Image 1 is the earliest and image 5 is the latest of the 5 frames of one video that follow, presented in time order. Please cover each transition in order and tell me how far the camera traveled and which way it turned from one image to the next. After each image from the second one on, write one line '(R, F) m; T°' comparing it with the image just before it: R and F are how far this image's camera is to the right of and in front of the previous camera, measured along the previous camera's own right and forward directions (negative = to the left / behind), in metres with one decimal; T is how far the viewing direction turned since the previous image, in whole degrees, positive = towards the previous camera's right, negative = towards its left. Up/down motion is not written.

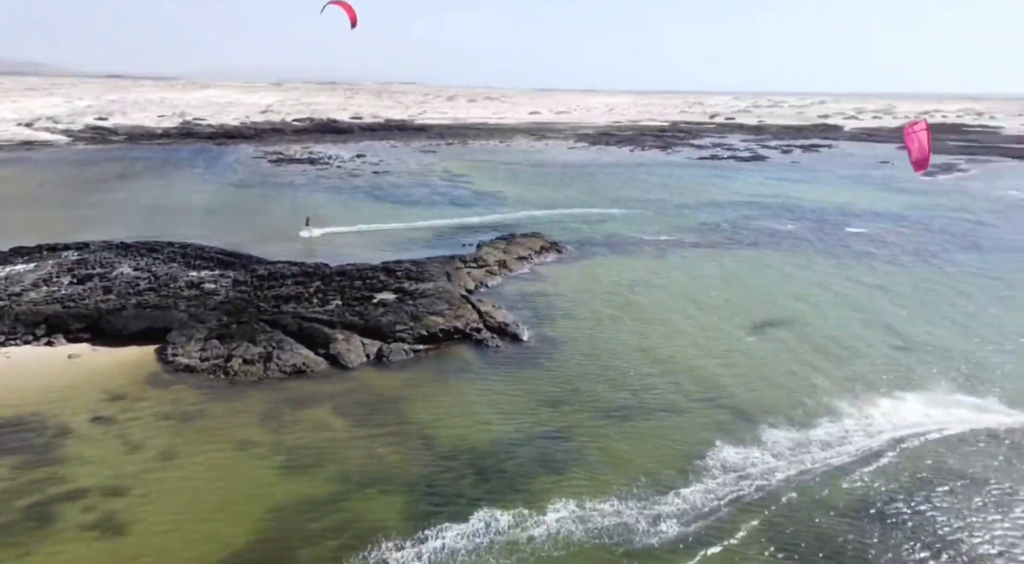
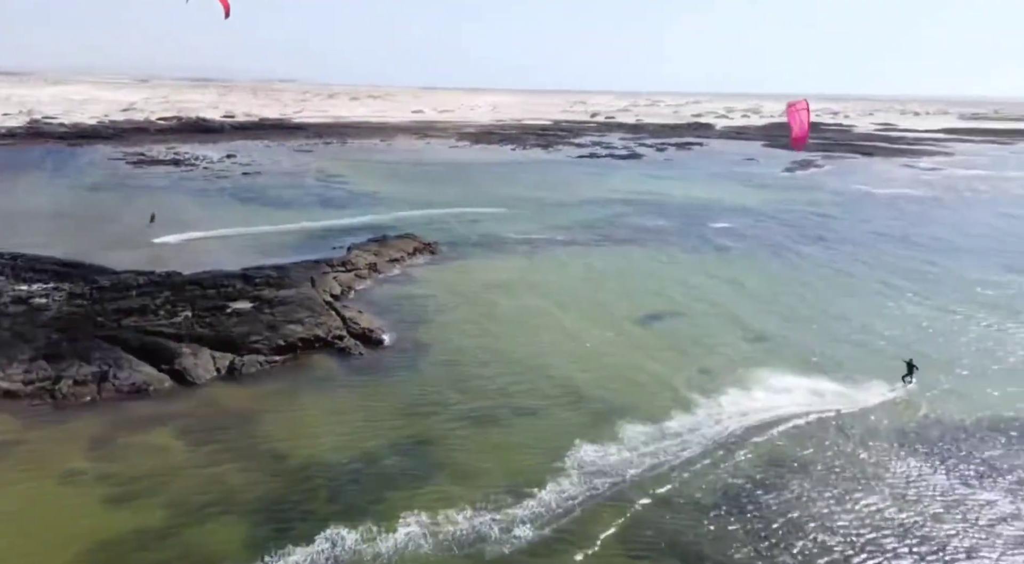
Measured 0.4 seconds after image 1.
(+0.6, +0.2) m; +8°
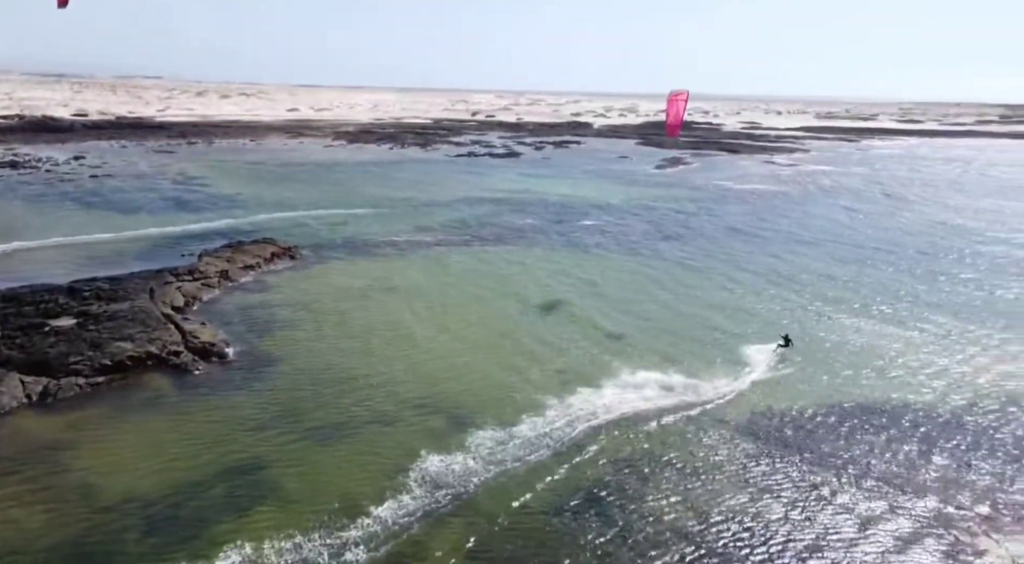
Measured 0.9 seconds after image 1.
(+0.7, +0.3) m; +8°
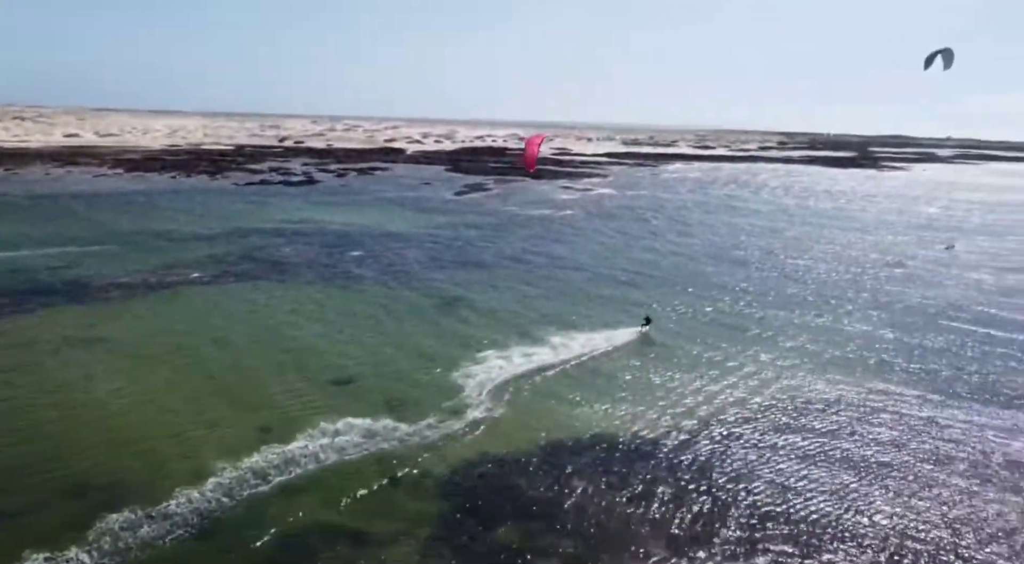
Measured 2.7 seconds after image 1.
(+2.4, +0.8) m; +12°
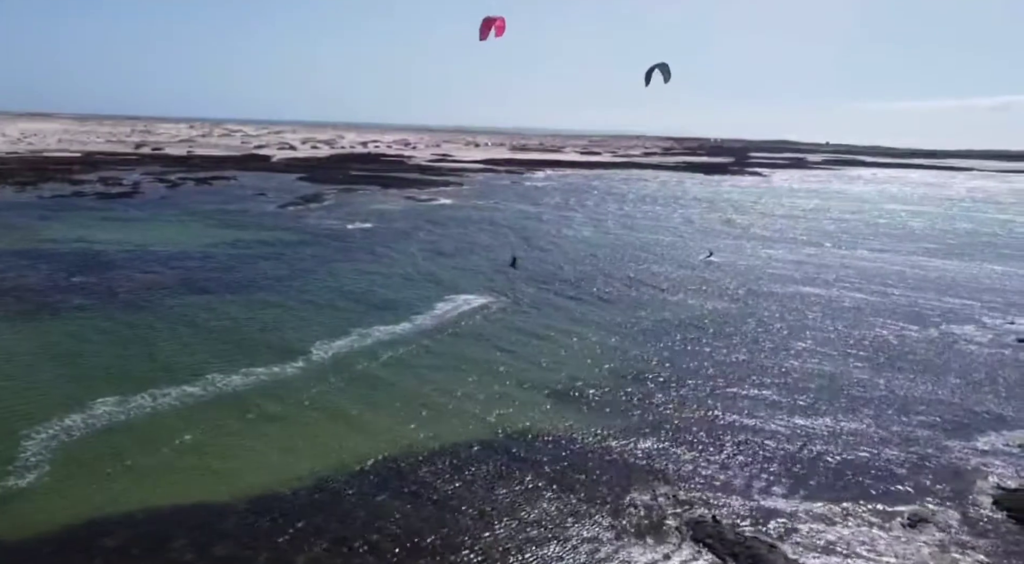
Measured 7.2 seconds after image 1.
(+5.0, +1.1) m; +5°
